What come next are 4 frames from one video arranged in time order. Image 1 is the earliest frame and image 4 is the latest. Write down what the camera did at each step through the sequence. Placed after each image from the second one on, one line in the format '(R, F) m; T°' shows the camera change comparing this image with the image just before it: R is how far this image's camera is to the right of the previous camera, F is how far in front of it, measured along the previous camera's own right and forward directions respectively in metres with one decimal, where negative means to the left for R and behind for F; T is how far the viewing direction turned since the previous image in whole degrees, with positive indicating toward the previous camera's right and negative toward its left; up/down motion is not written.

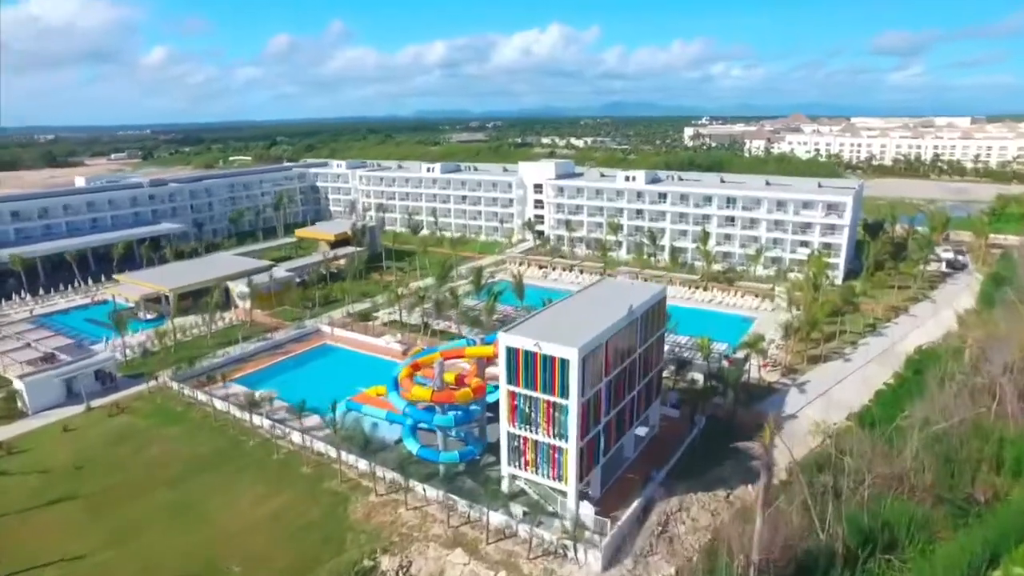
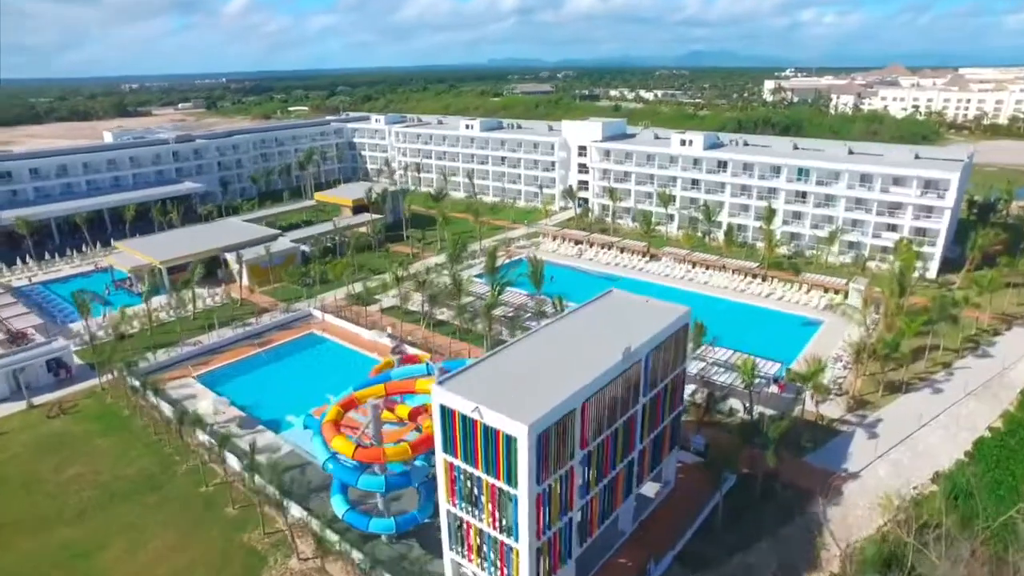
(+3.8, +7.9) m; -6°
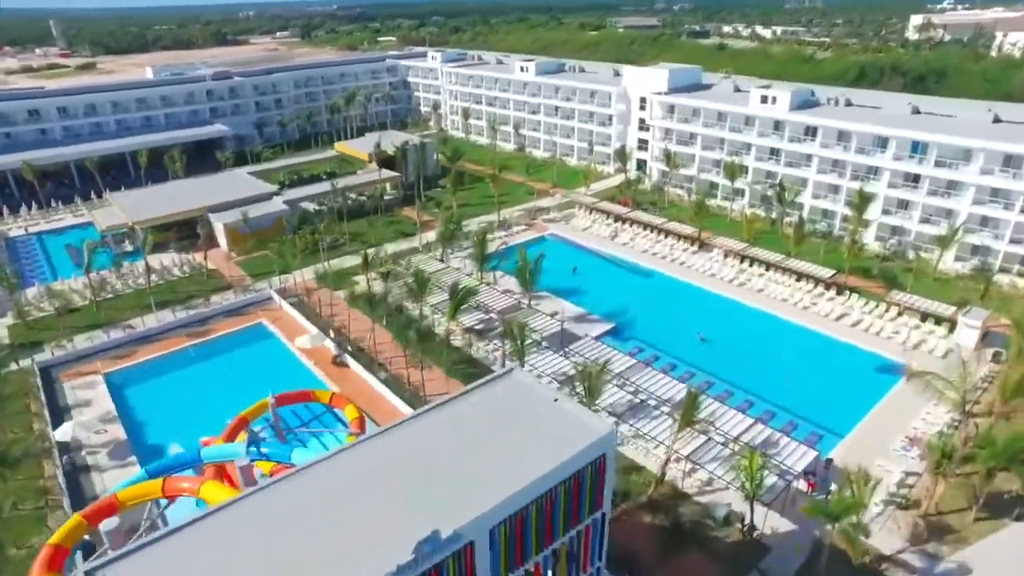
(+6.7, +9.9) m; -9°
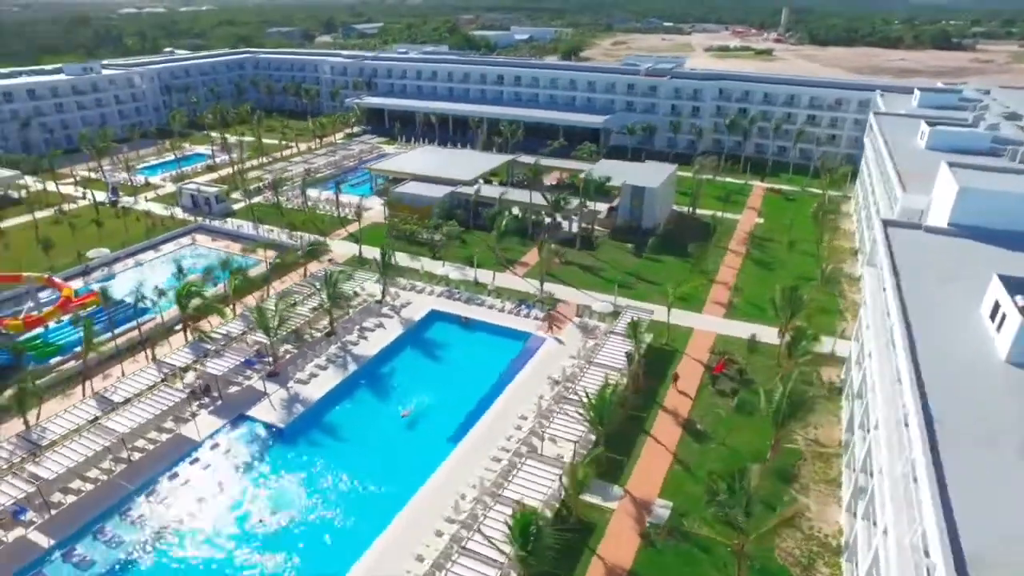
(+32.2, +29.1) m; -57°
